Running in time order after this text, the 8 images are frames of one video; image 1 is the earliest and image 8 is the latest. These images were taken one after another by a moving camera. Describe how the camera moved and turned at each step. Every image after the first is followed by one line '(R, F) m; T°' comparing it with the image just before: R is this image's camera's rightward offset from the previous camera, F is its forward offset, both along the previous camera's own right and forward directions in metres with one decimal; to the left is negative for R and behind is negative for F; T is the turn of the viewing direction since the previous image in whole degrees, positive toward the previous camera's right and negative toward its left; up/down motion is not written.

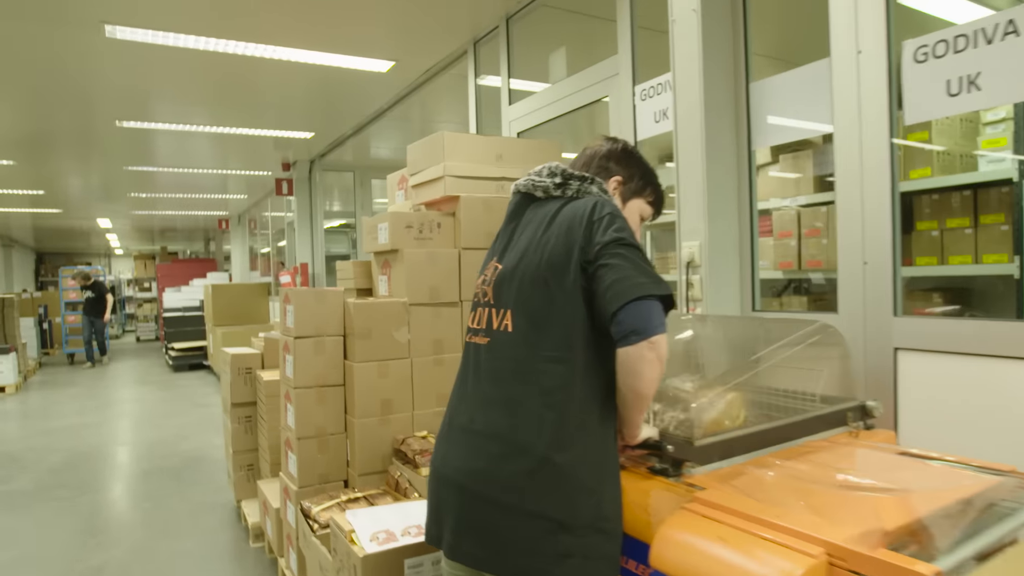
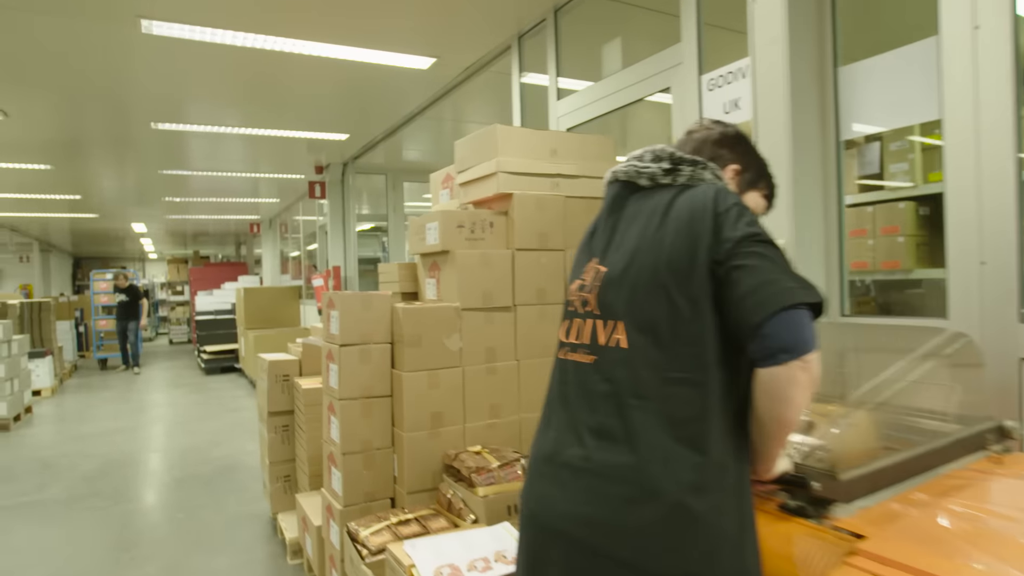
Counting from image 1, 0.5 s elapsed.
(-0.1, +0.2) m; -2°
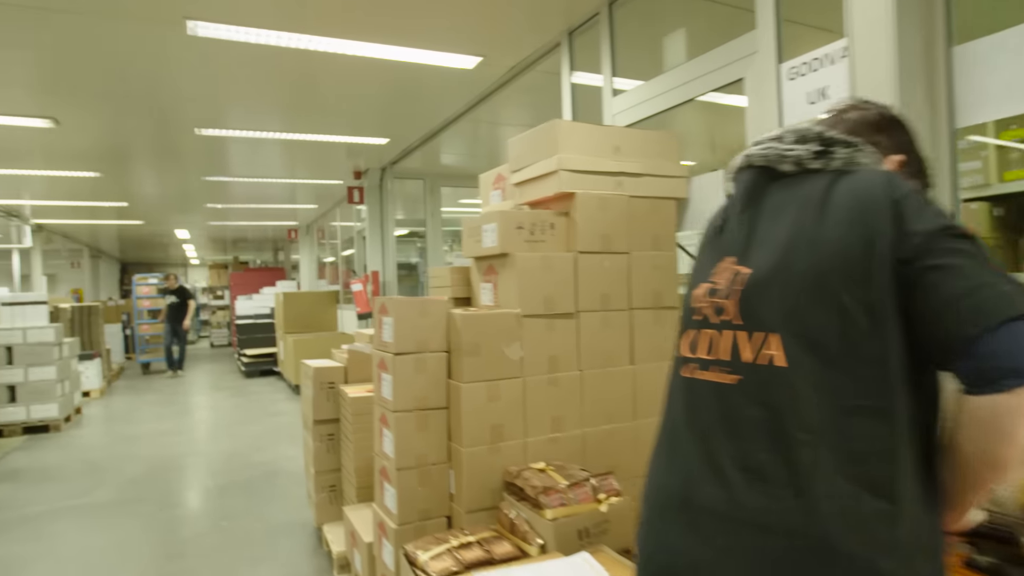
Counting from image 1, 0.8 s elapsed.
(-0.1, +0.2) m; -3°
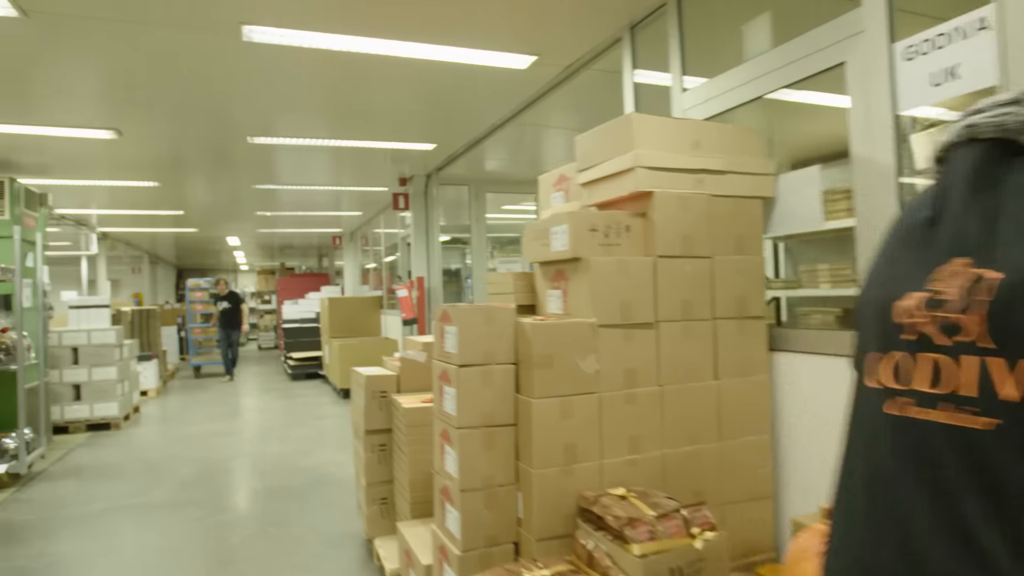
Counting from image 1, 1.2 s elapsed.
(-0.1, +0.2) m; -4°
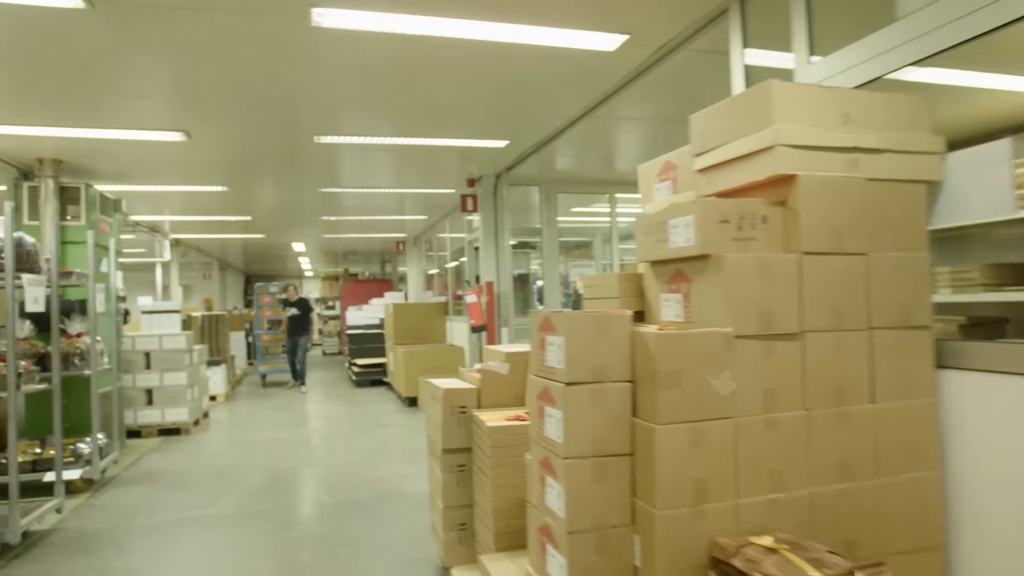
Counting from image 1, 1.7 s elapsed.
(-0.2, +0.4) m; -5°
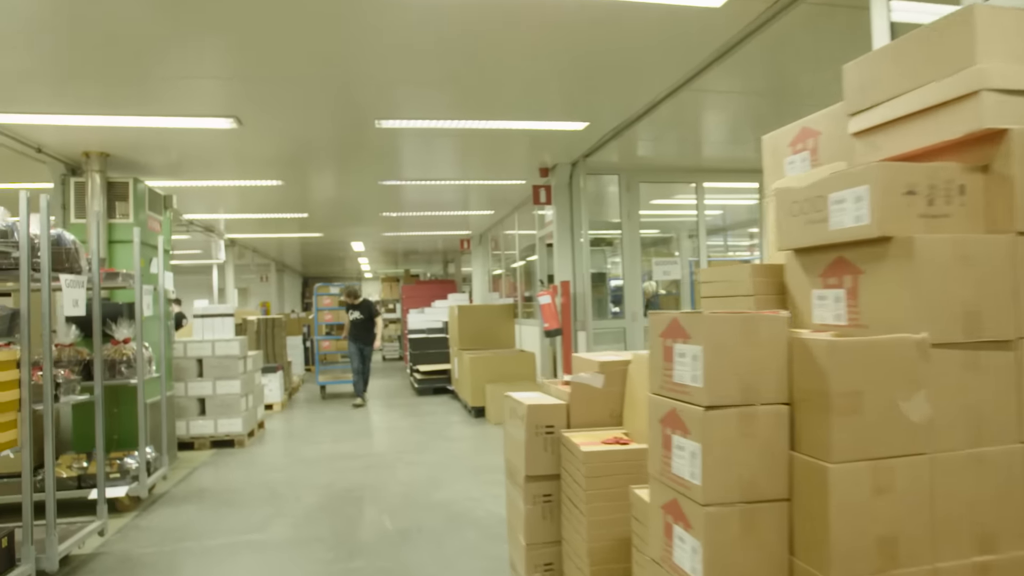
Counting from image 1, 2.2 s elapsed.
(-0.1, +0.4) m; -5°
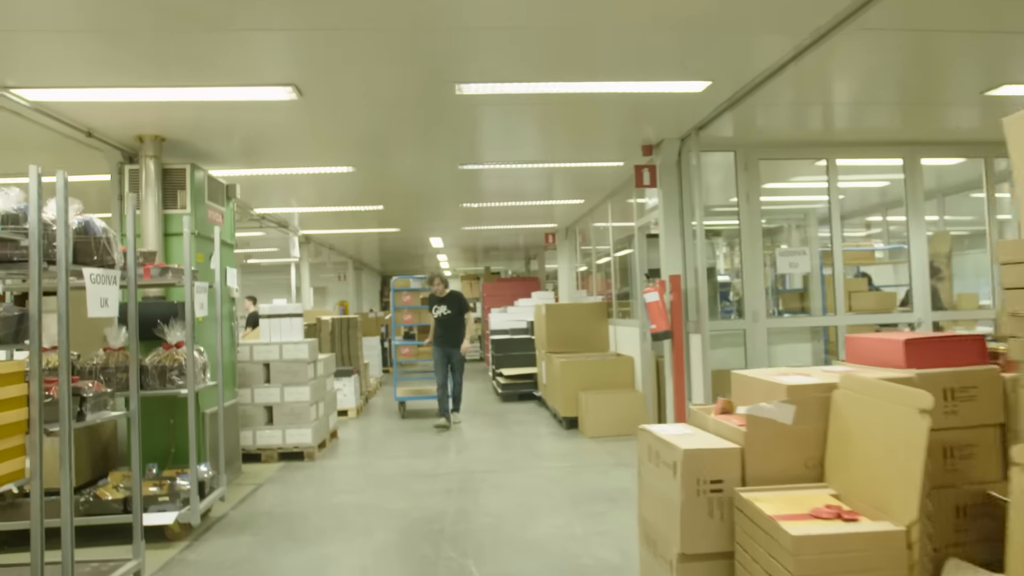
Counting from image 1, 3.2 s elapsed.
(-0.2, +0.7) m; -7°
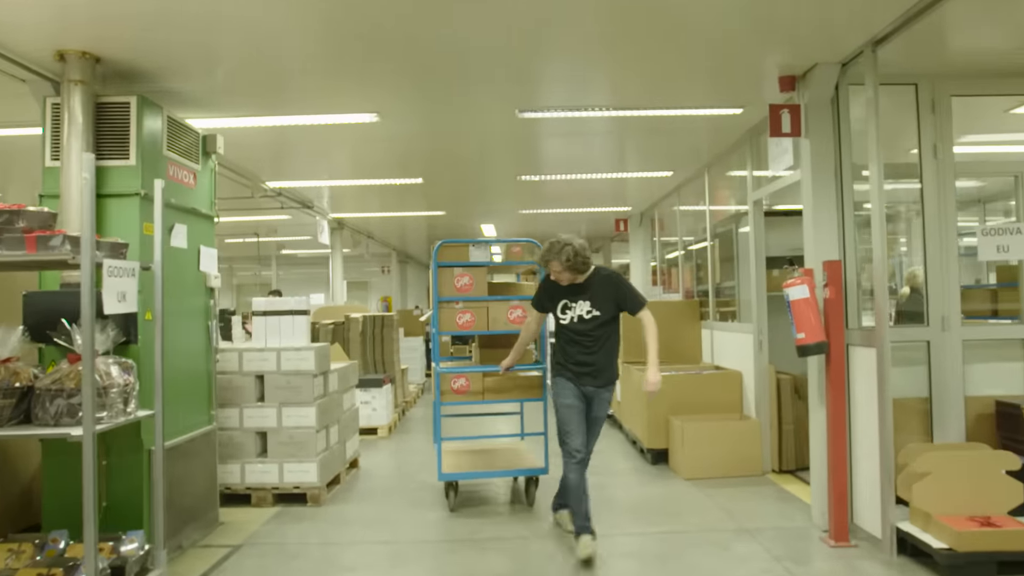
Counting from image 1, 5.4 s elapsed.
(-0.1, +1.3) m; -4°
